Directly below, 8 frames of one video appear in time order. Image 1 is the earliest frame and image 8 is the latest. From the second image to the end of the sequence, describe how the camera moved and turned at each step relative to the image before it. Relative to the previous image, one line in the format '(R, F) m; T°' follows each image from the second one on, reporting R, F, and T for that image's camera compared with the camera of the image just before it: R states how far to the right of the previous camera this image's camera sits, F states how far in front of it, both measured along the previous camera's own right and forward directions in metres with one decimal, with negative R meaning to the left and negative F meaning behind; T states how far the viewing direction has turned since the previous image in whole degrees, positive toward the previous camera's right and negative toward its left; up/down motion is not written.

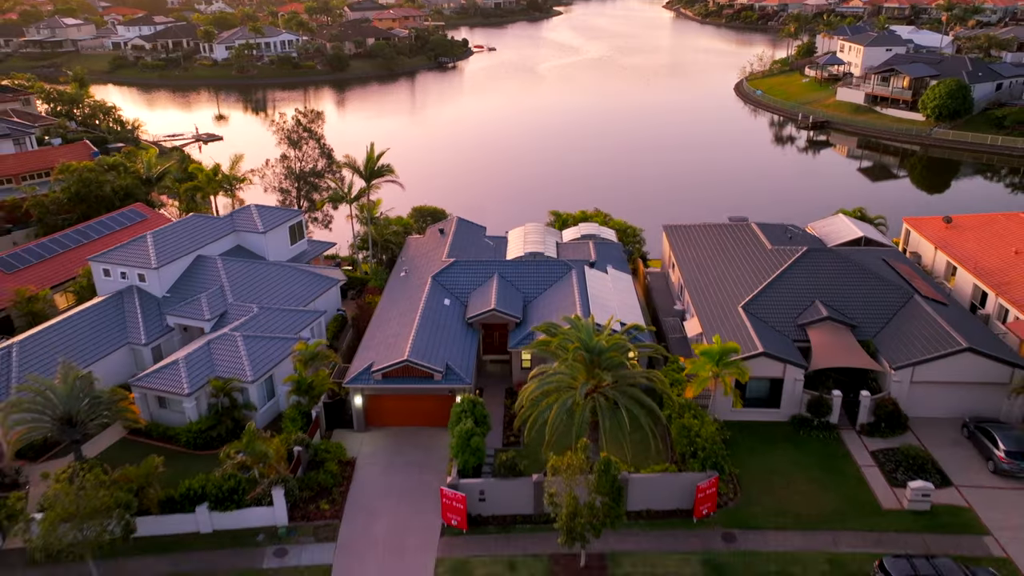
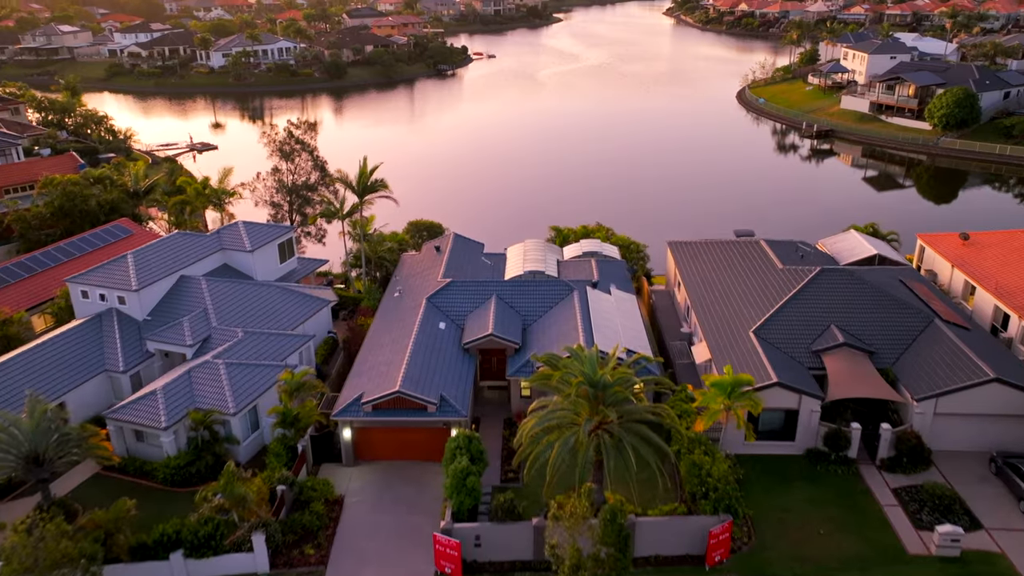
(0.0, +1.0) m; 0°
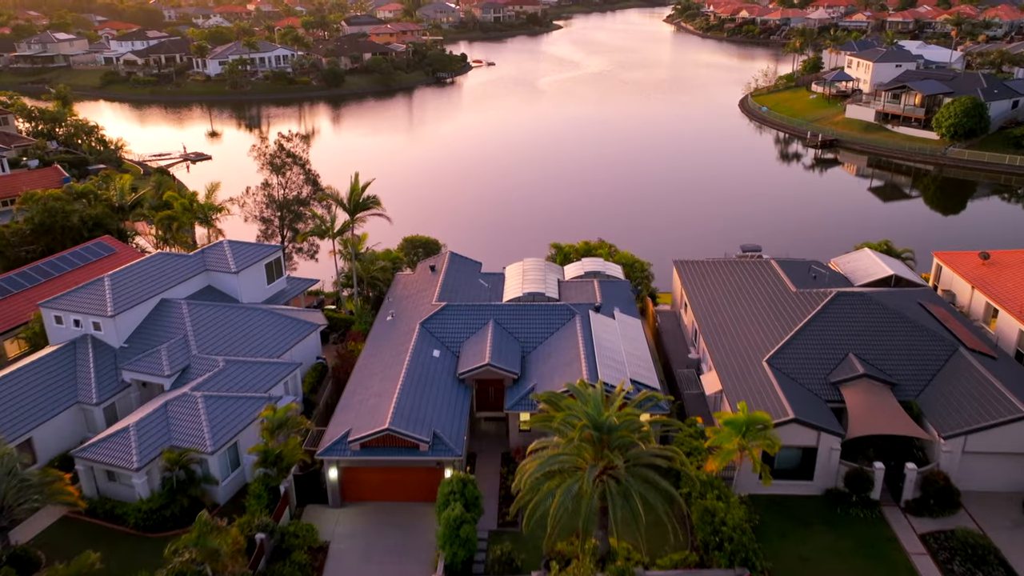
(0.0, +1.0) m; 0°
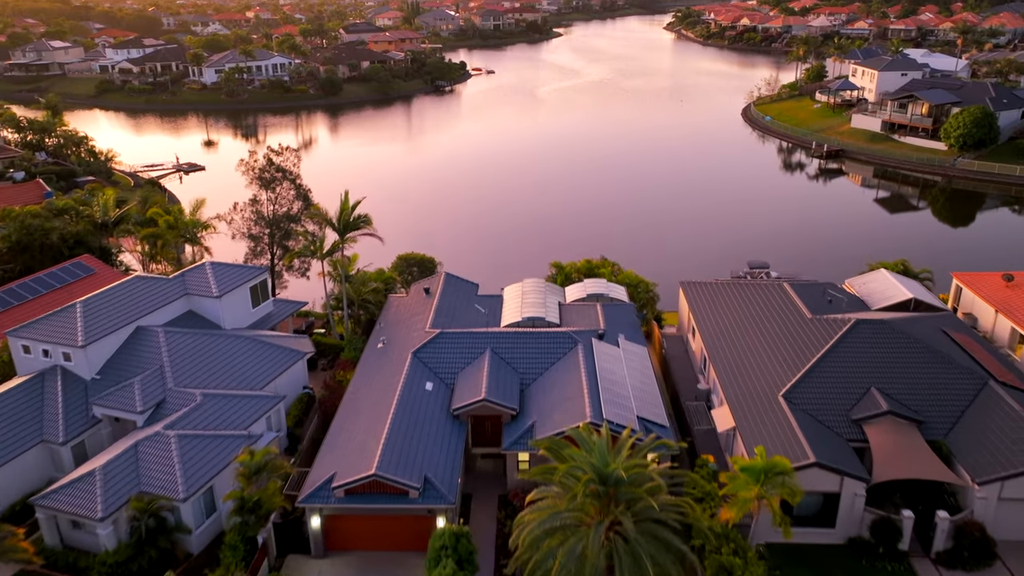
(0.0, +1.1) m; 0°
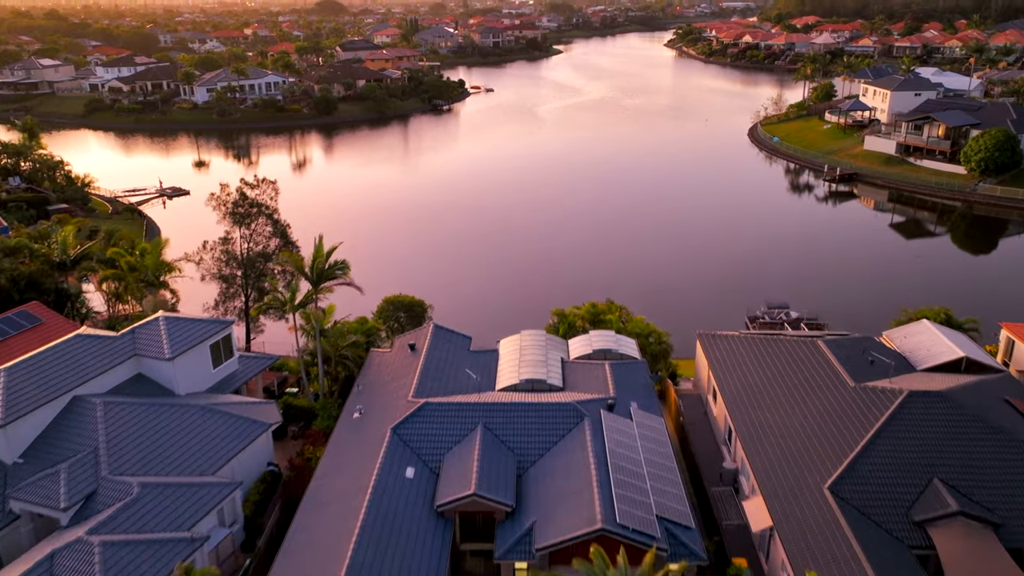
(+0.1, +2.4) m; 0°
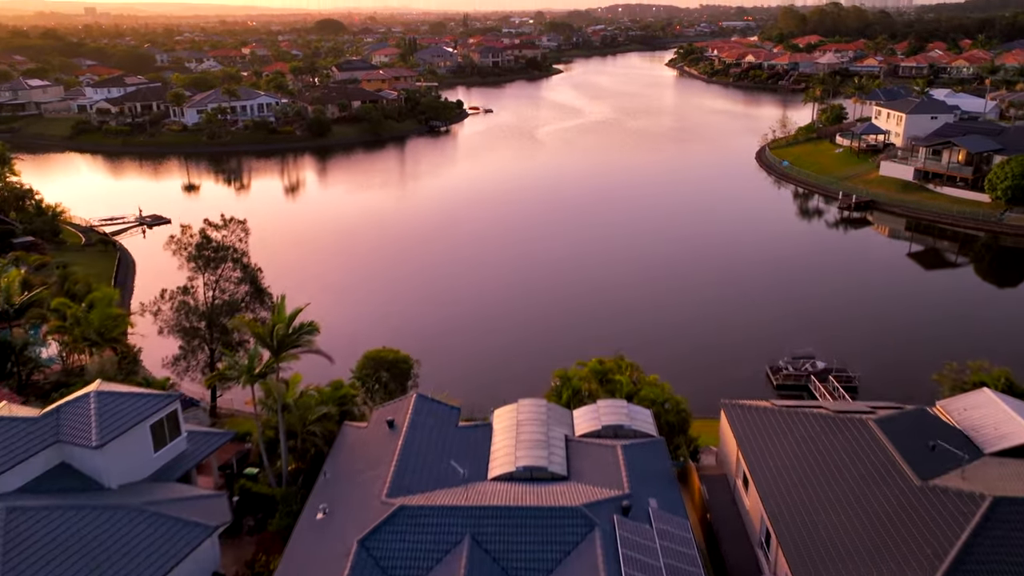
(+0.1, +2.6) m; 0°
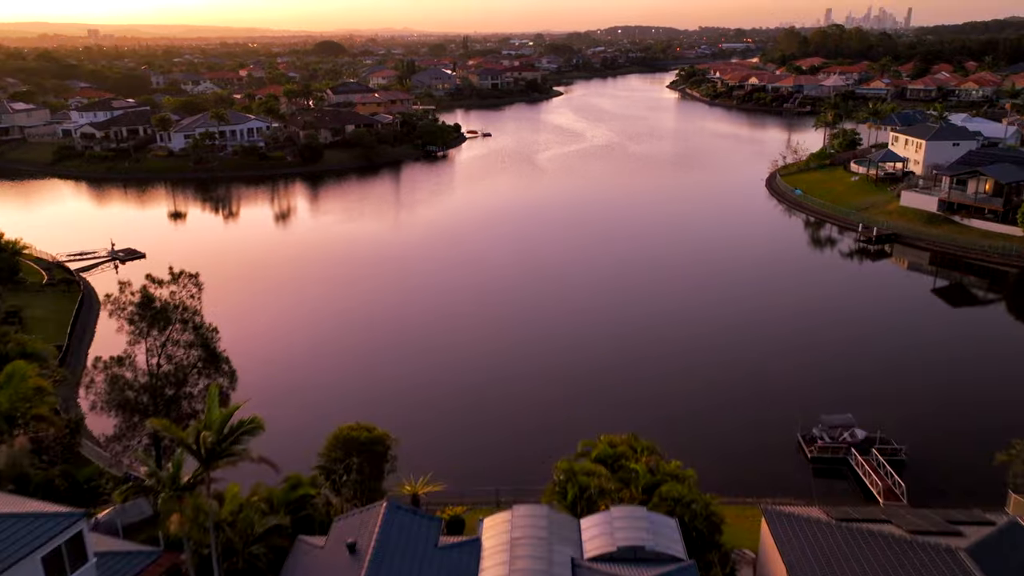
(+0.1, +3.1) m; 0°
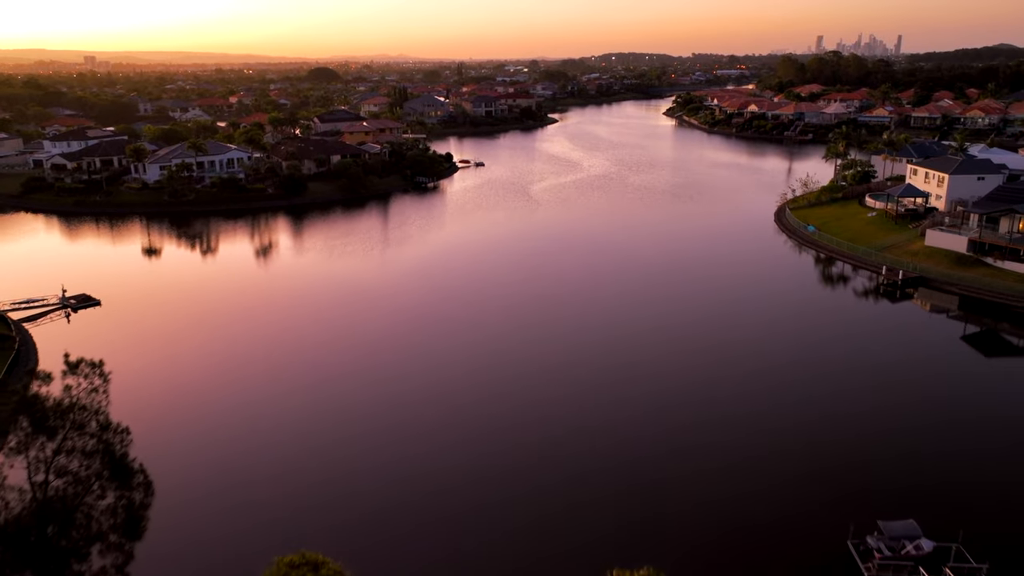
(+0.1, +4.0) m; 0°
